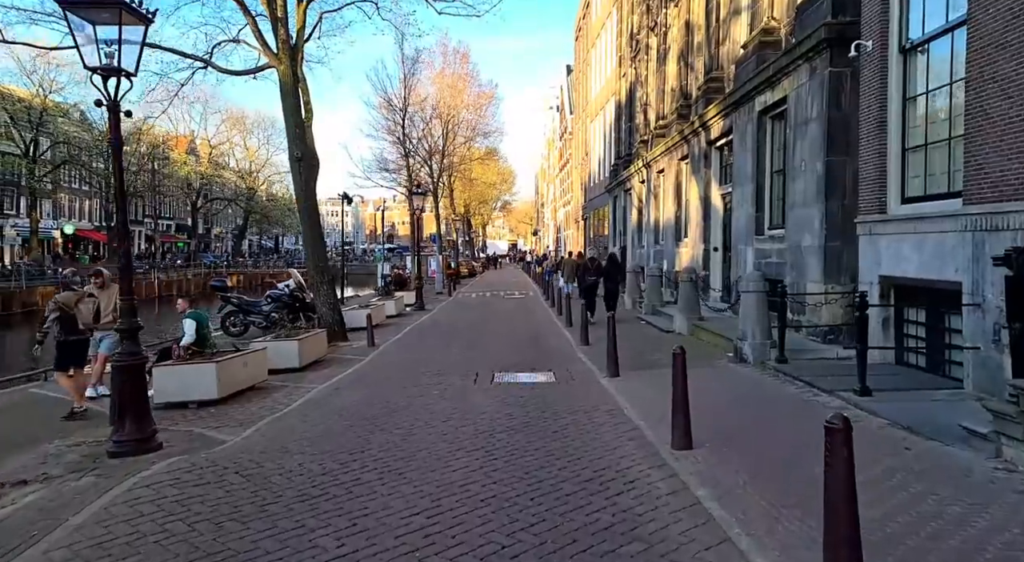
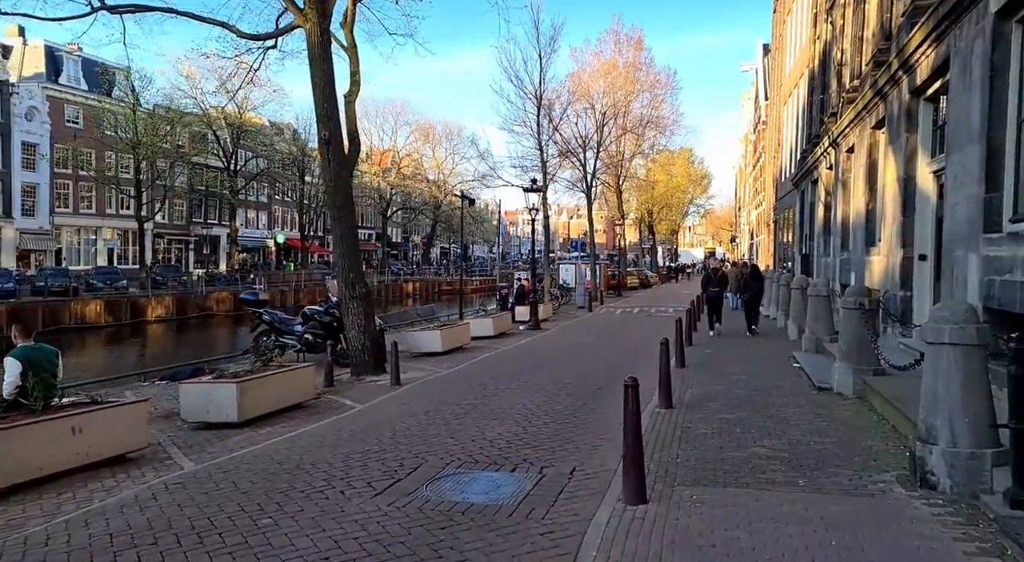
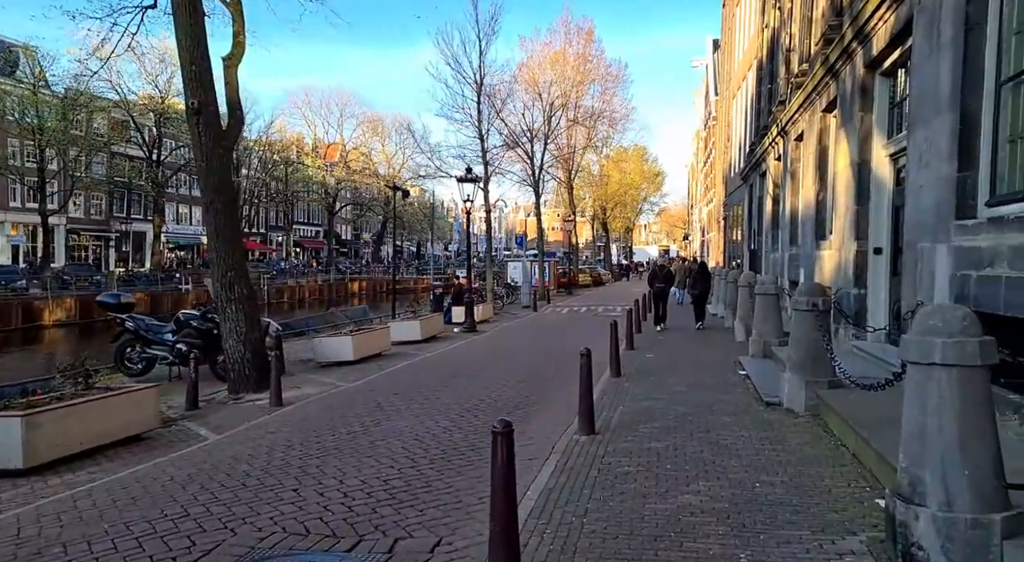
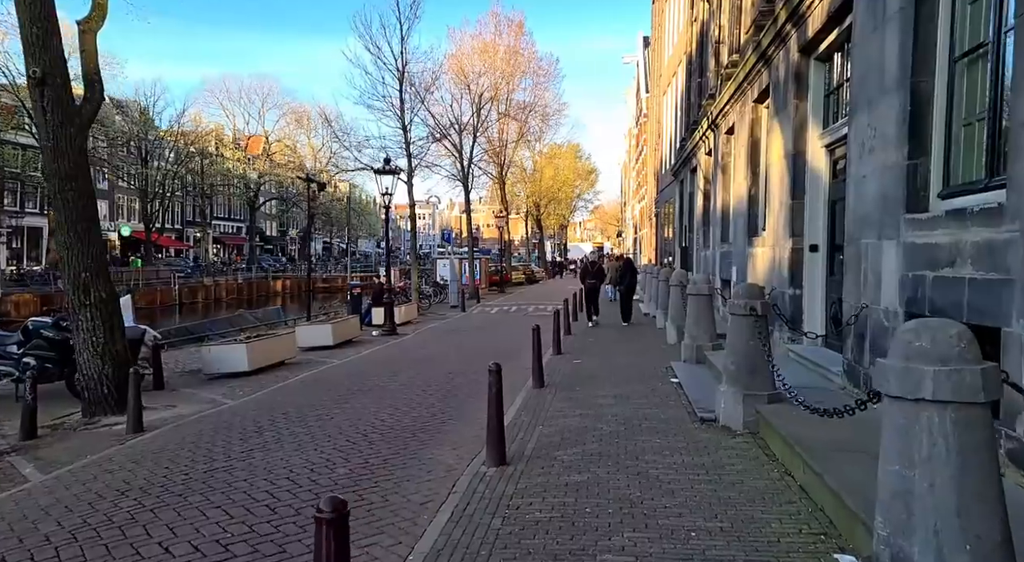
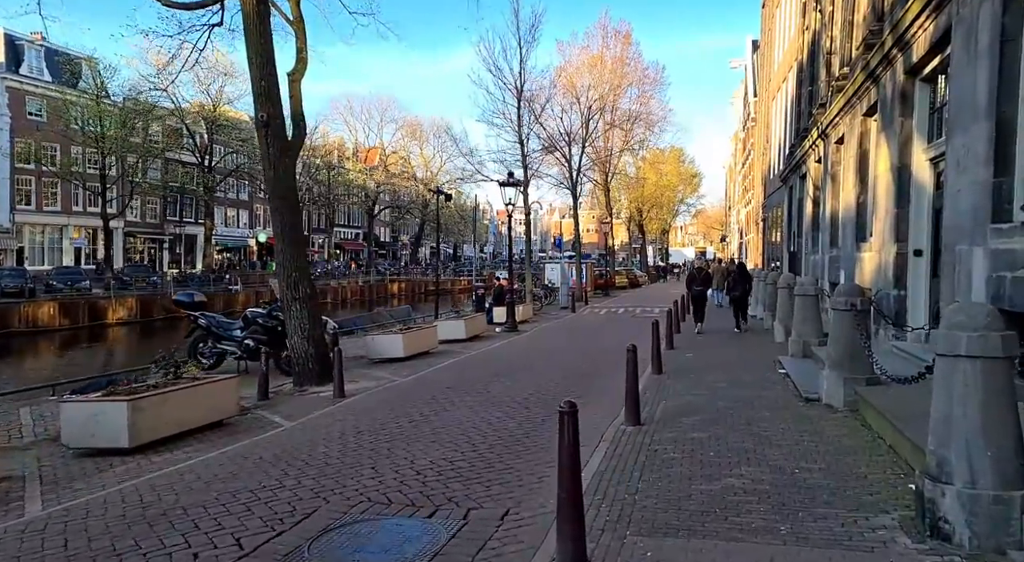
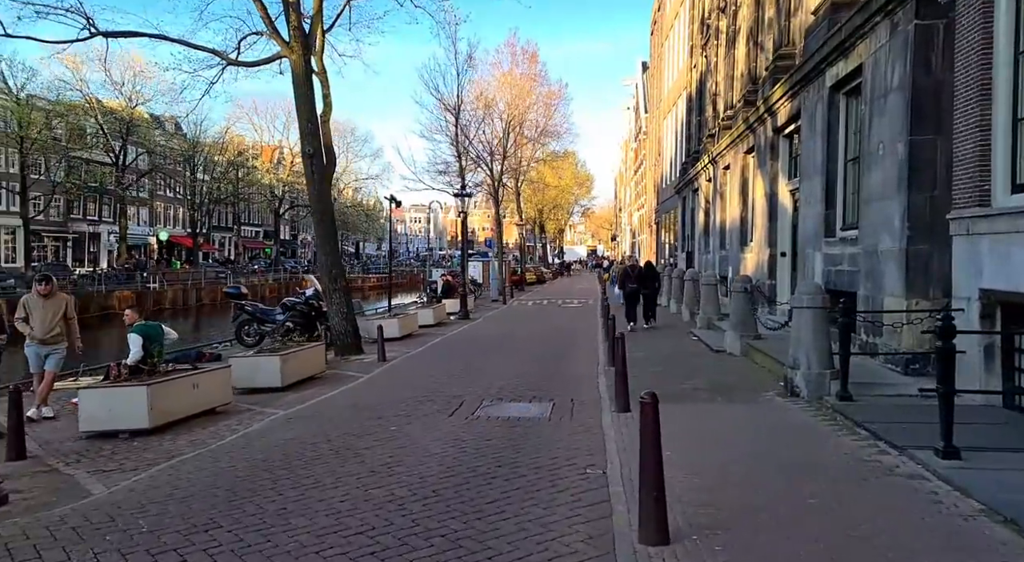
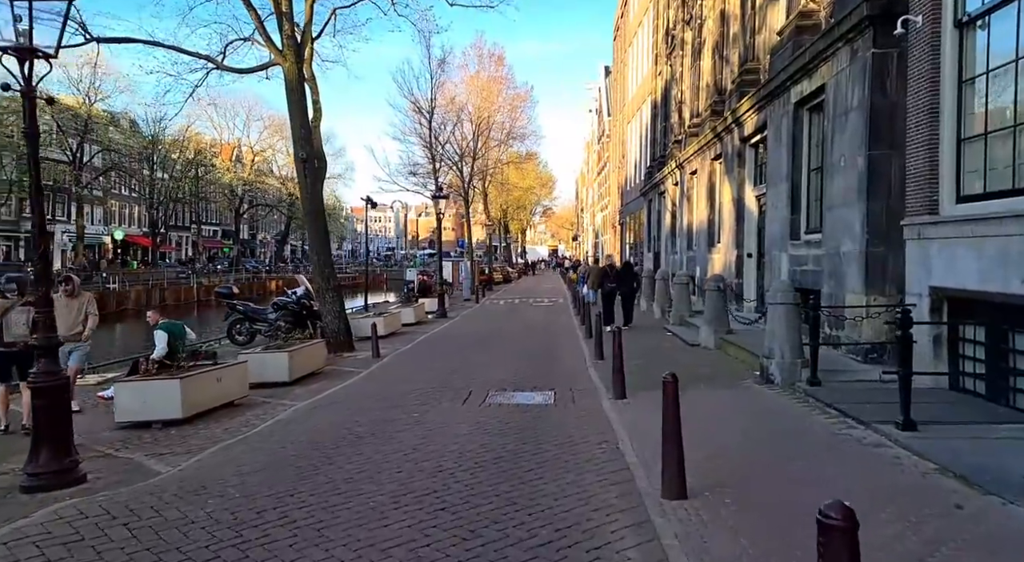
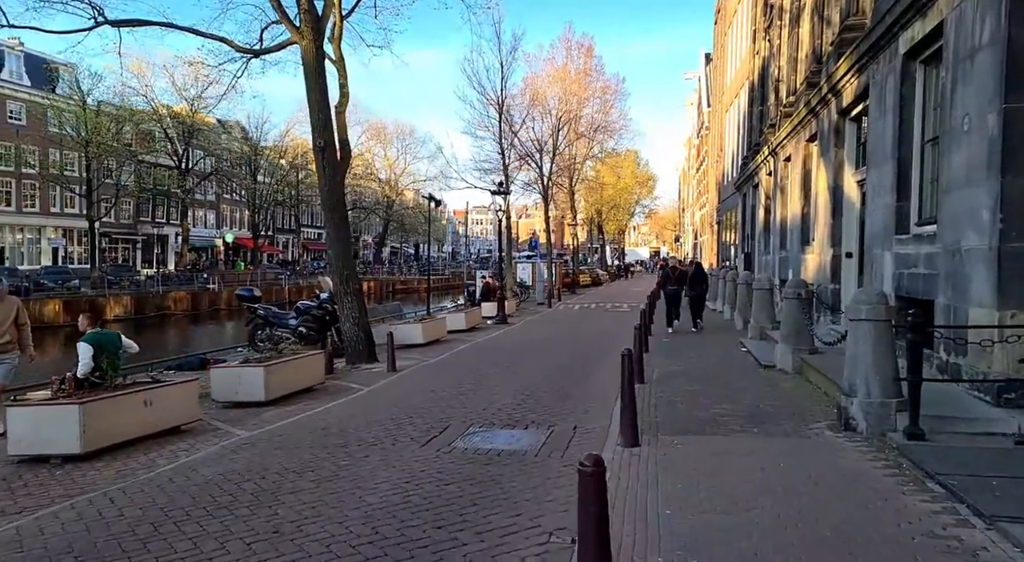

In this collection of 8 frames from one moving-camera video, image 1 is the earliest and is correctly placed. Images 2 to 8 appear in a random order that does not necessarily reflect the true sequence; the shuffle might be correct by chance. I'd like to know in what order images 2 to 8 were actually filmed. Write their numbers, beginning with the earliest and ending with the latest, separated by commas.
7, 6, 8, 2, 5, 3, 4
